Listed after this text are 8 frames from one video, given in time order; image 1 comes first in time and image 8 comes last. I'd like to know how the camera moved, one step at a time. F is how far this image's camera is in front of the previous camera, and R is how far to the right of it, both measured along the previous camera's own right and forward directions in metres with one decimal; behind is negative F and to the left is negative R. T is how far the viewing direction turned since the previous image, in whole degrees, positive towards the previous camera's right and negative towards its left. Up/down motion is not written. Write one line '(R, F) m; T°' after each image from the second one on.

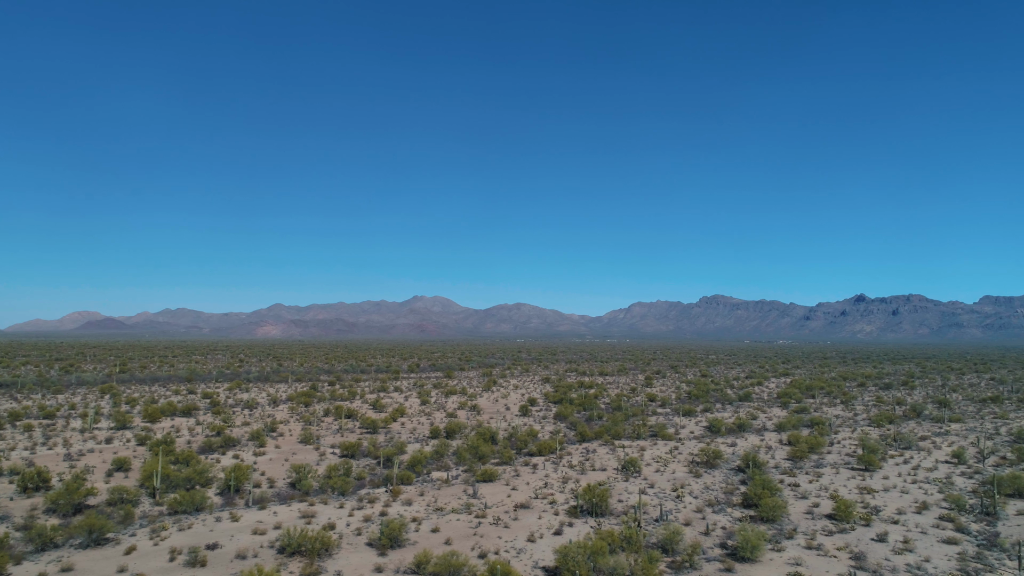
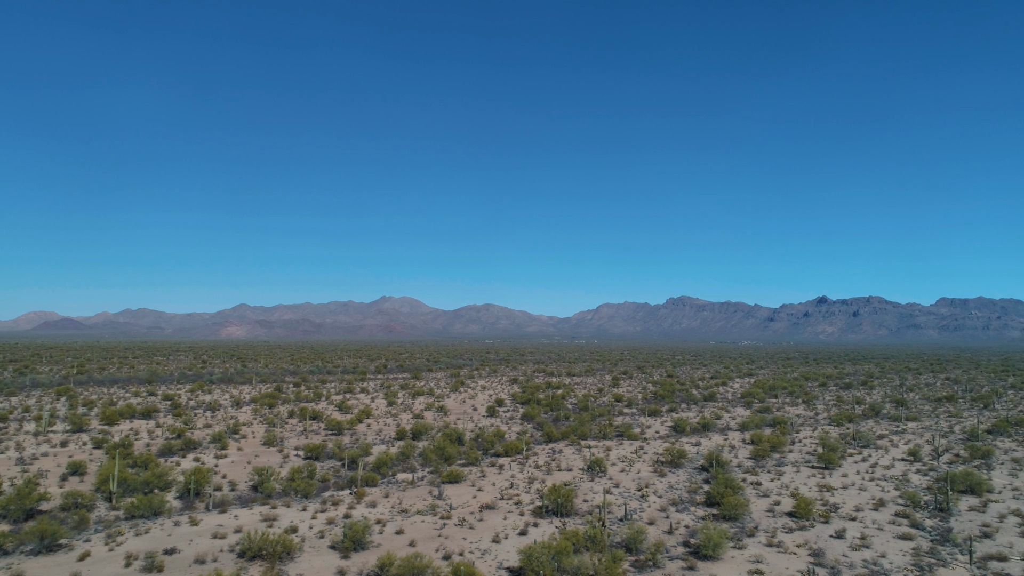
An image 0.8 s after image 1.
(+0.8, 0.0) m; +2°
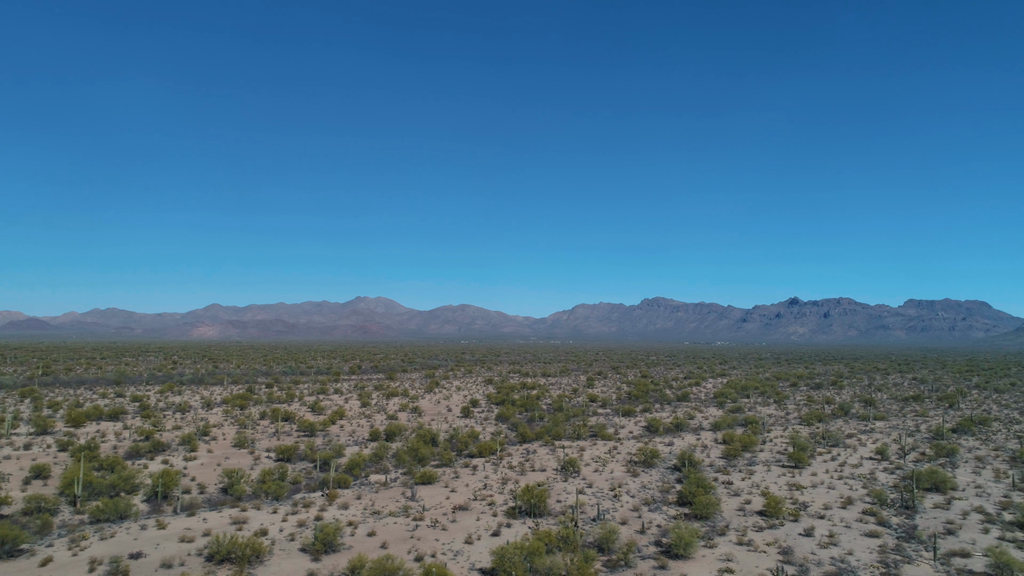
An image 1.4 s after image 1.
(+0.6, 0.0) m; +1°
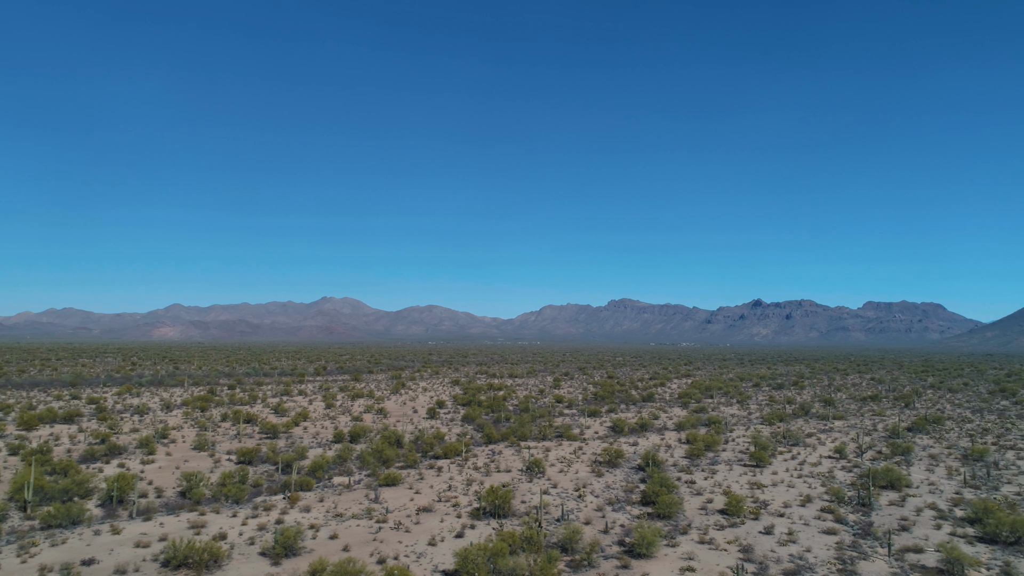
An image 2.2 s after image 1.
(+0.8, 0.0) m; +2°
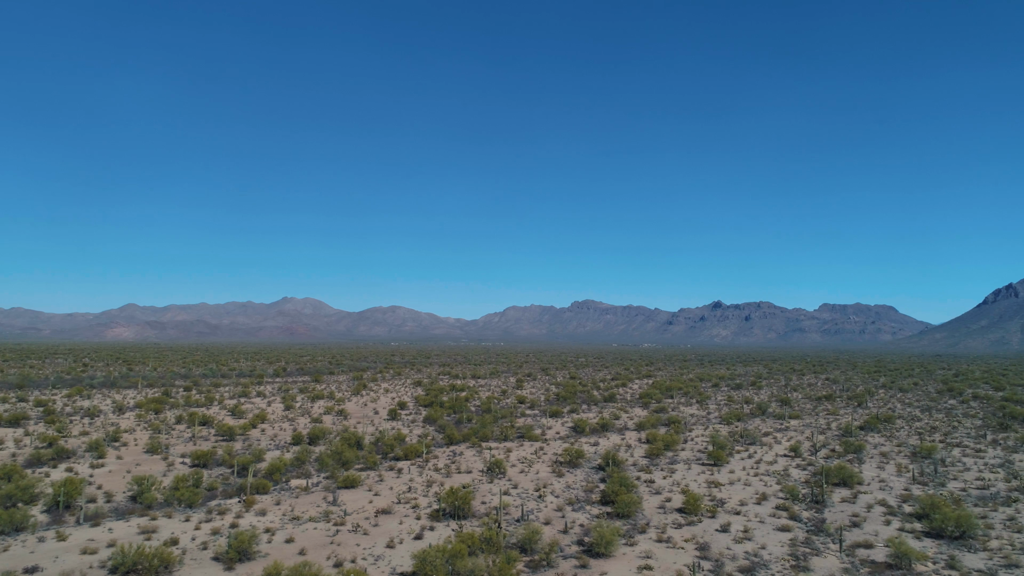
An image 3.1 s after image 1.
(+0.9, 0.0) m; +2°
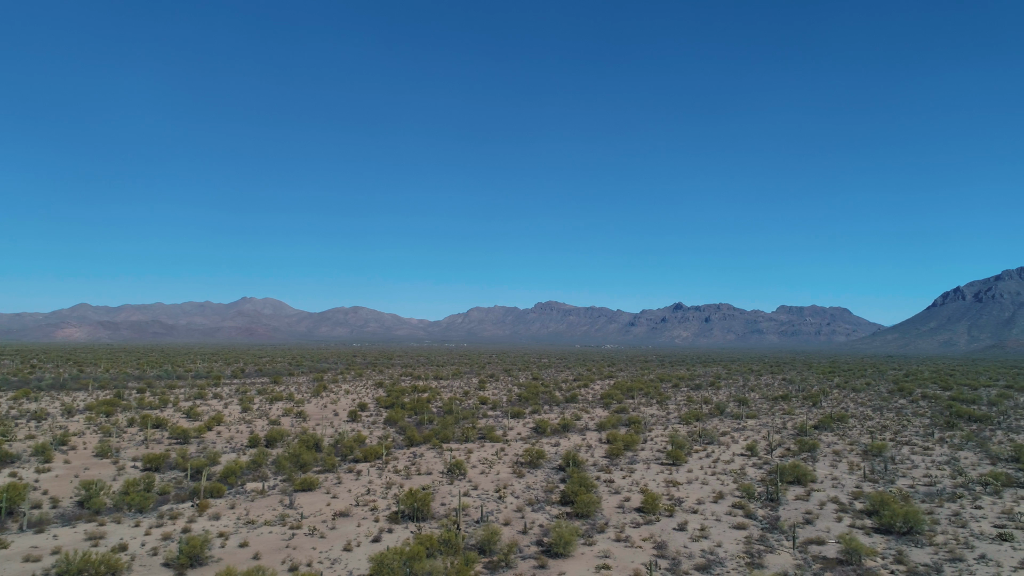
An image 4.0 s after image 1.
(+0.9, 0.0) m; +2°
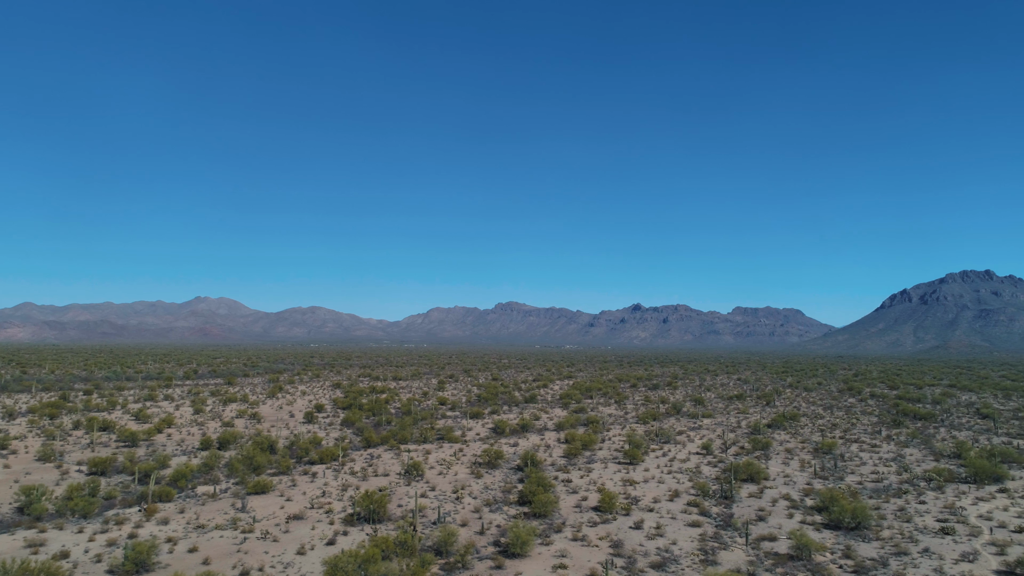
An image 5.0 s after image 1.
(+0.9, -0.1) m; +2°
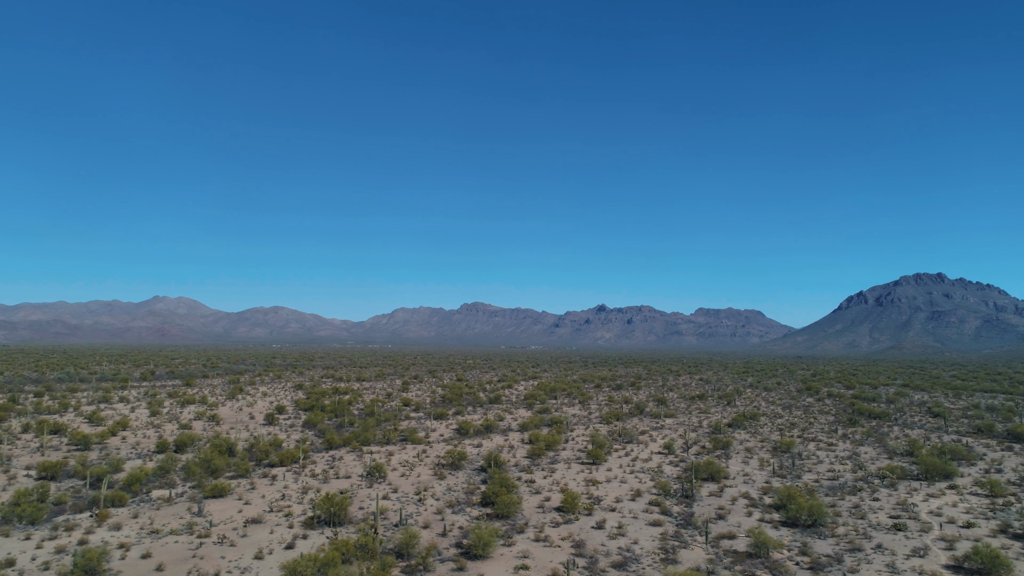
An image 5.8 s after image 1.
(+0.8, -0.1) m; +2°
